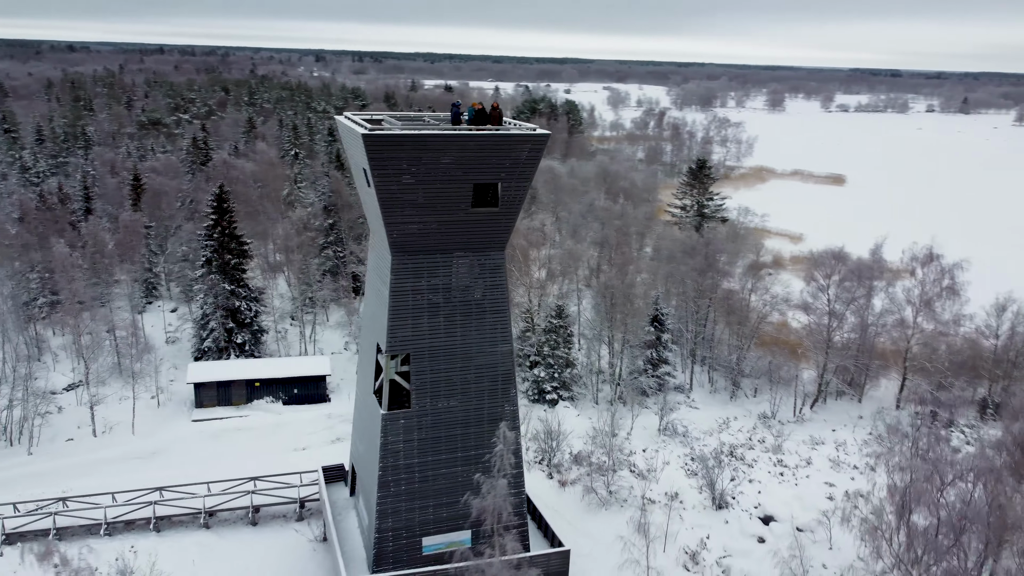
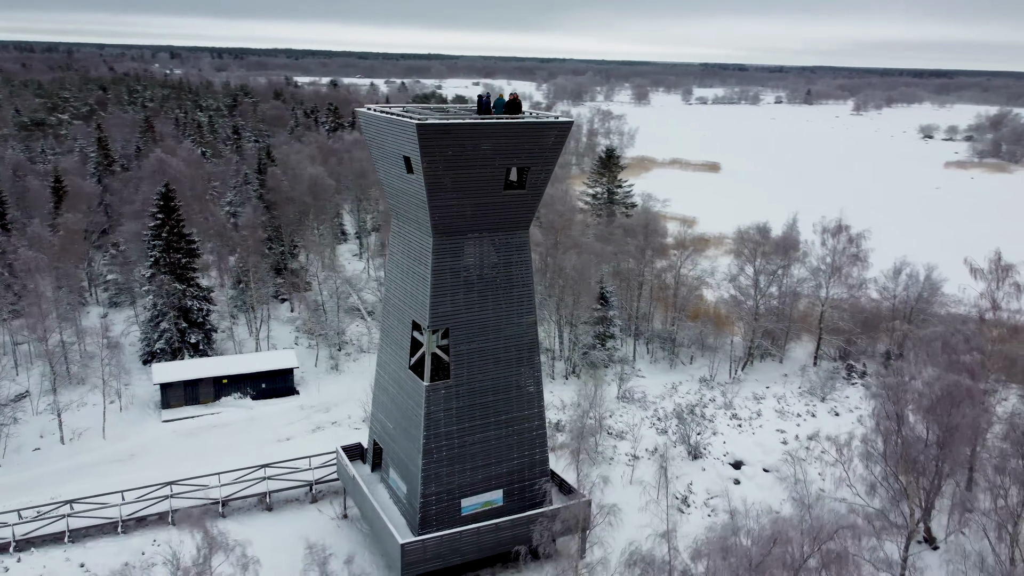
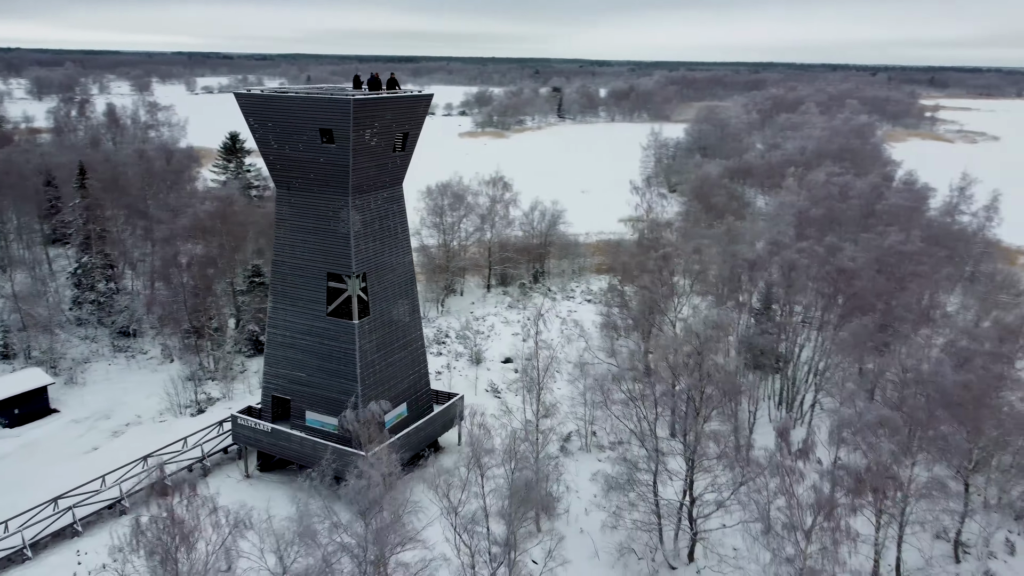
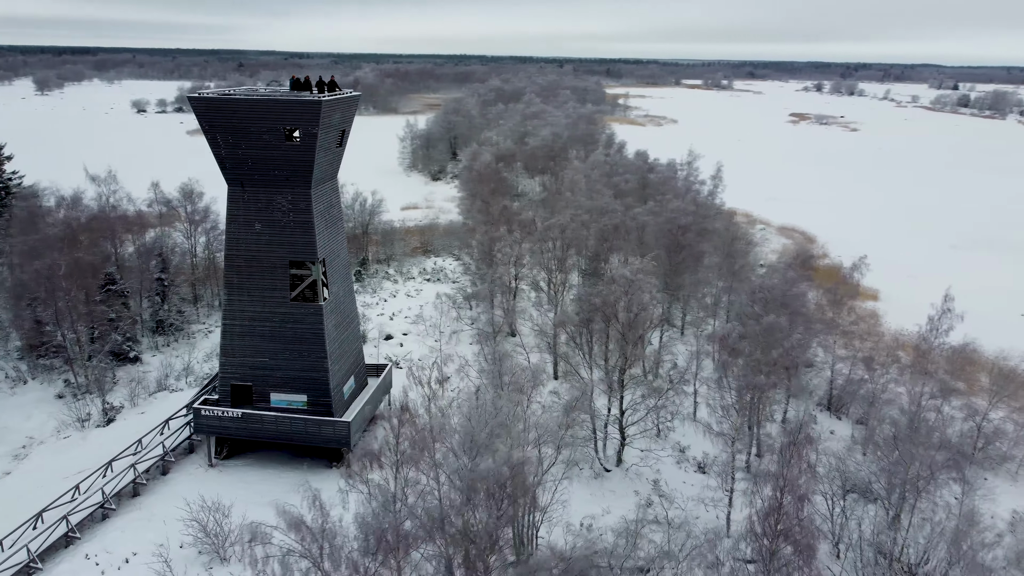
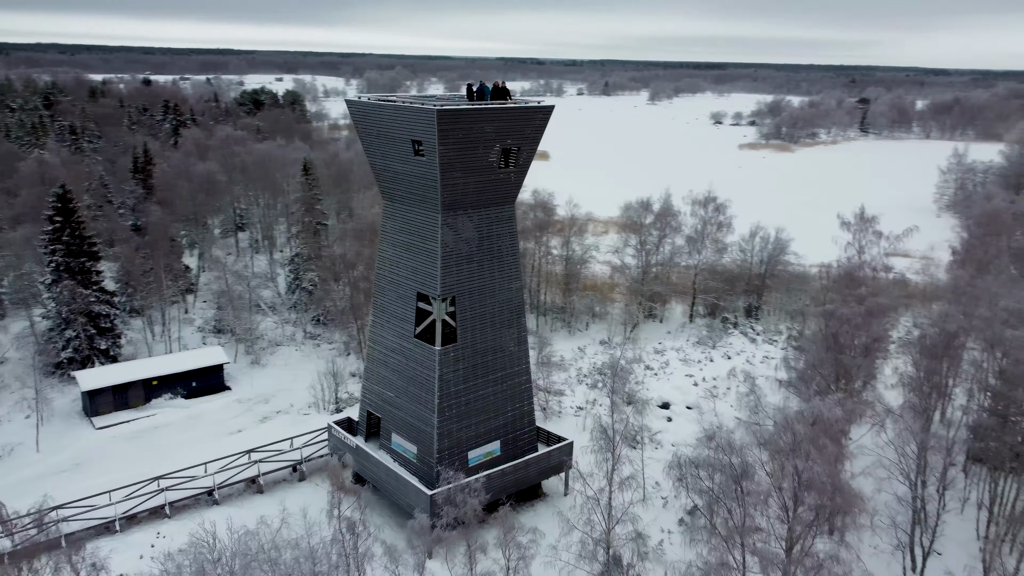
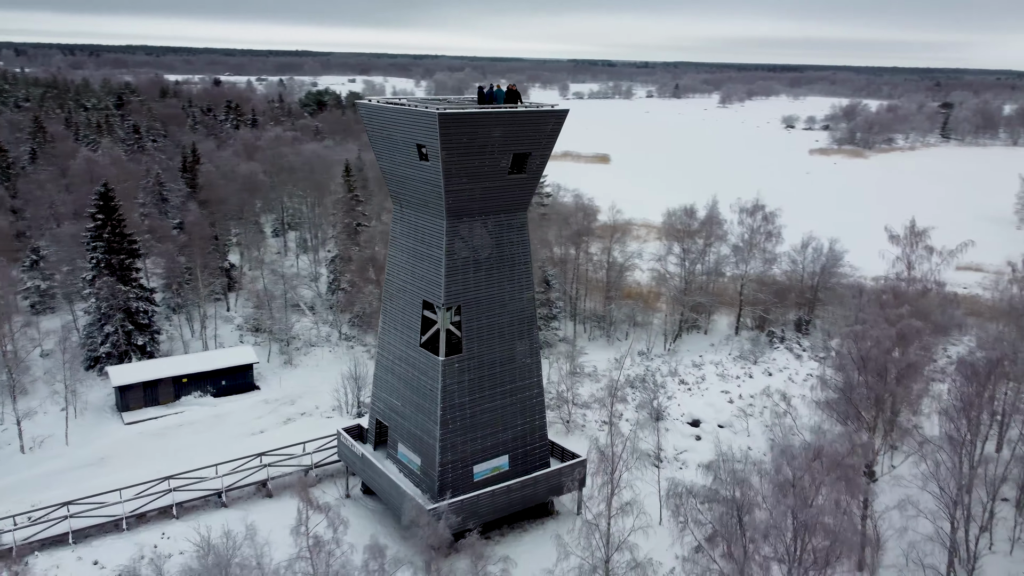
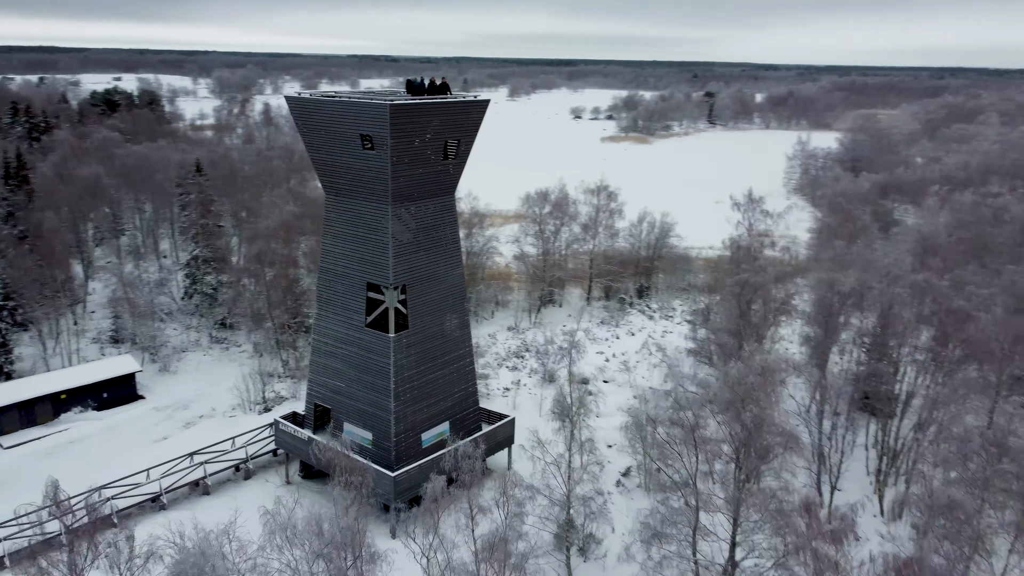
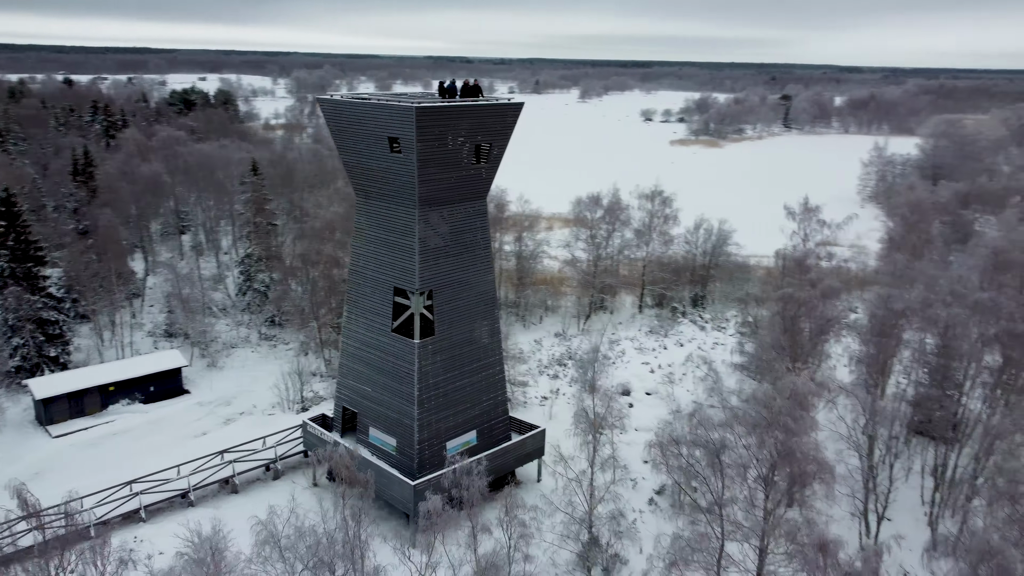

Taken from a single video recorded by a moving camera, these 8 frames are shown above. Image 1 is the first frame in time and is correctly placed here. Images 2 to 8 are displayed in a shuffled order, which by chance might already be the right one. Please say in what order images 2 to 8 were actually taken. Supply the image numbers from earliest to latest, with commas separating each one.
2, 6, 5, 8, 7, 3, 4
